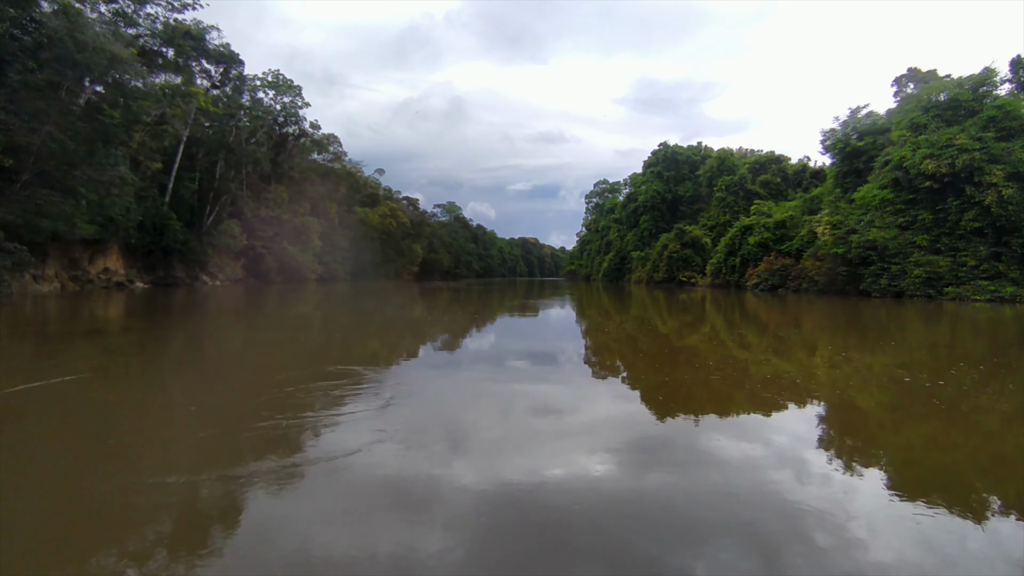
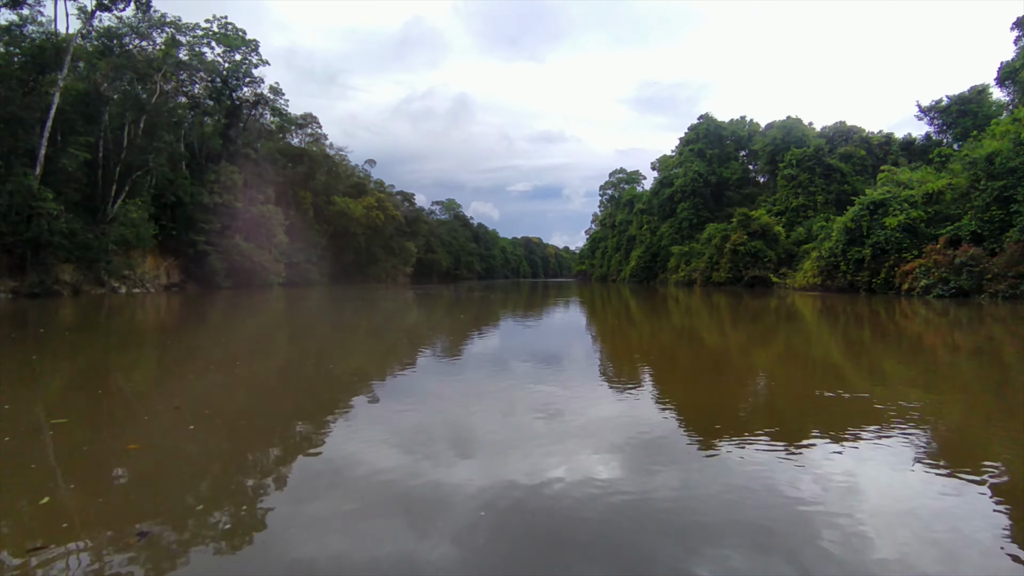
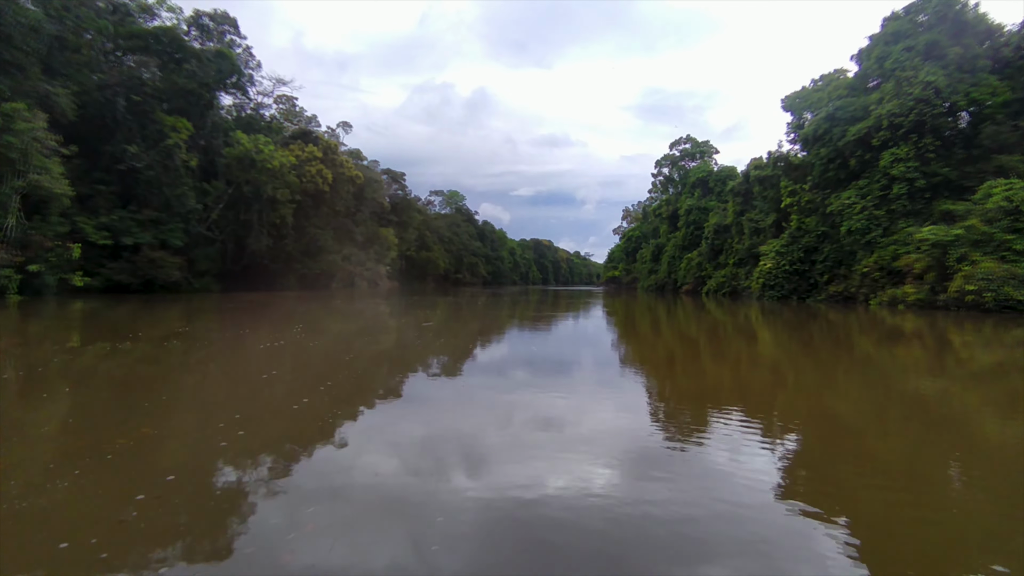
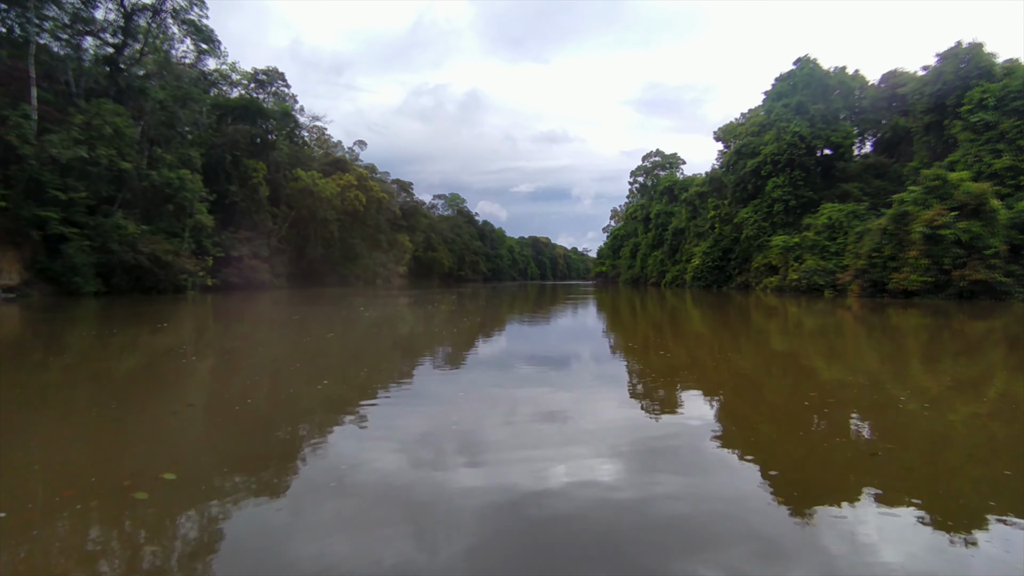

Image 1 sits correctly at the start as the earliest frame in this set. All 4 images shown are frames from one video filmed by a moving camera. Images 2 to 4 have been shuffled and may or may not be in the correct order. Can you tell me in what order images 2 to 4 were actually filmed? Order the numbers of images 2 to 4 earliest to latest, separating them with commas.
2, 4, 3
